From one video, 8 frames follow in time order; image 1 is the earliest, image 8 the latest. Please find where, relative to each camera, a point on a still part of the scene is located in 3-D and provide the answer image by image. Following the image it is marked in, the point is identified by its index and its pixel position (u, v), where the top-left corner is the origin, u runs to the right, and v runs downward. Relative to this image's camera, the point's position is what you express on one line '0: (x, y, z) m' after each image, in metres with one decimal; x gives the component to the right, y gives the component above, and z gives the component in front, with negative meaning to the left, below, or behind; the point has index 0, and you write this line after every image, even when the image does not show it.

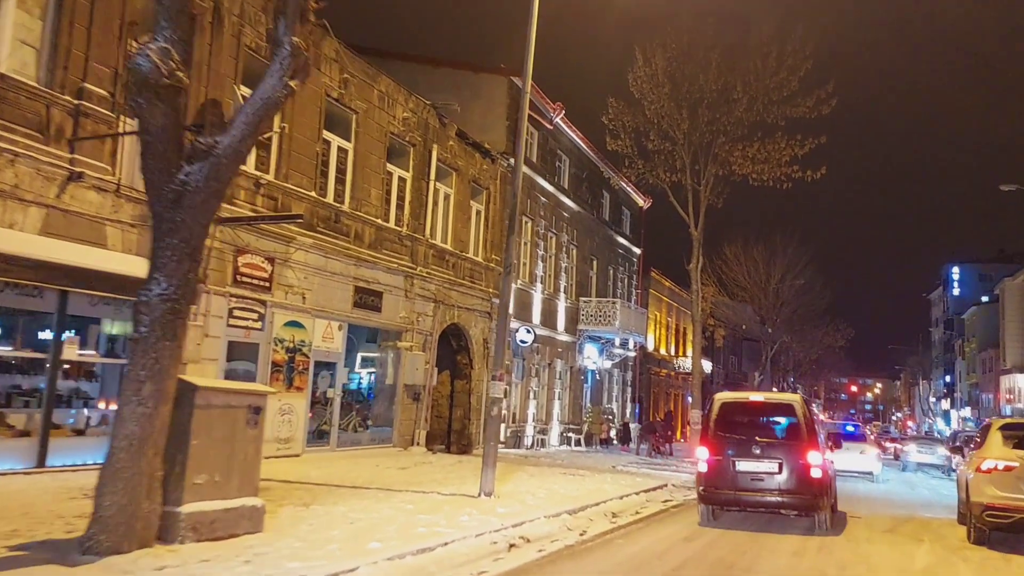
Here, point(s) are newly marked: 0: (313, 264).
0: (-4.7, +0.6, +17.4) m
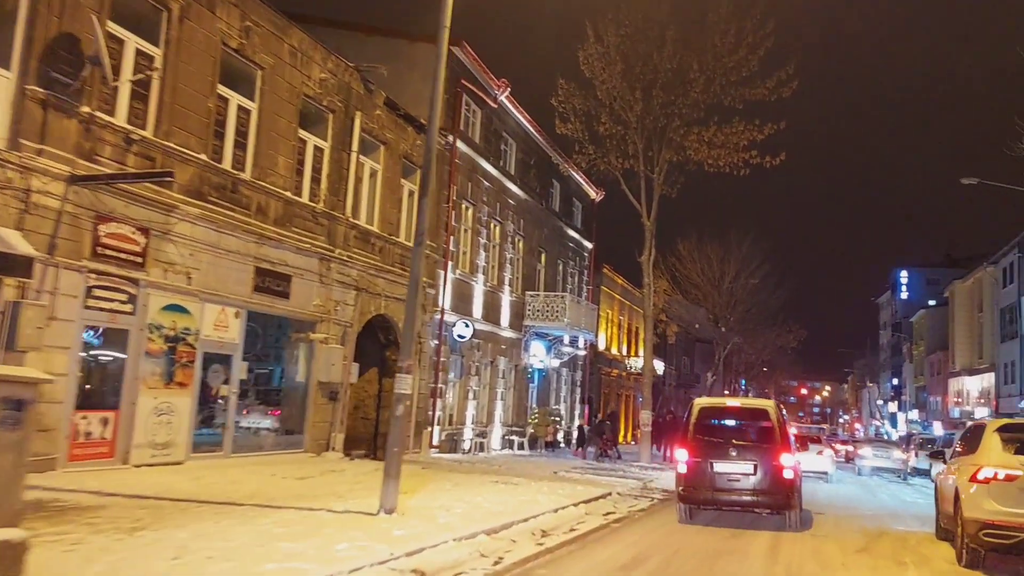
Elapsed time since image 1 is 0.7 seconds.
0: (-6.2, +1.0, +14.9) m
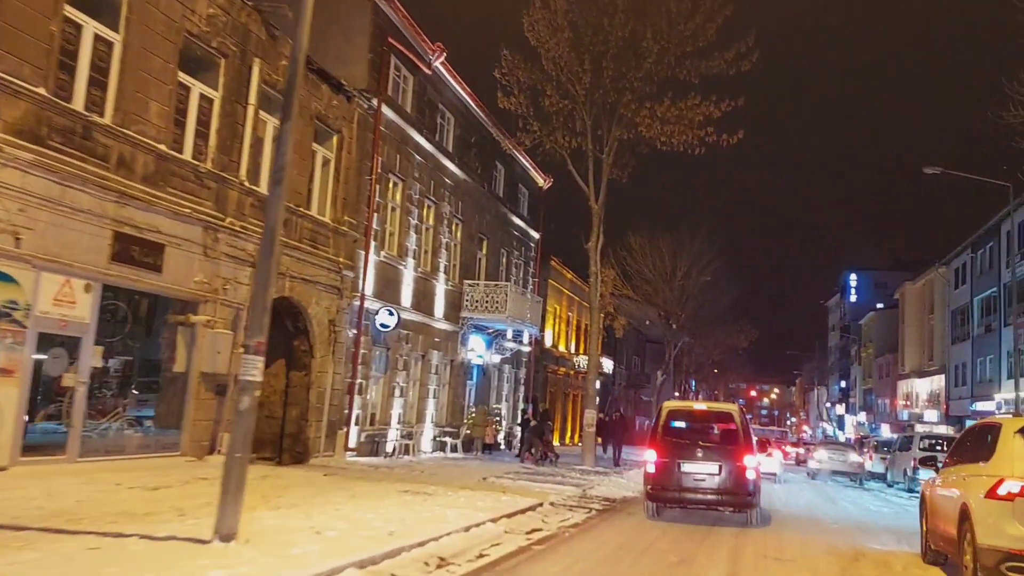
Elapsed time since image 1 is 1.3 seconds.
0: (-7.6, +1.5, +12.0) m
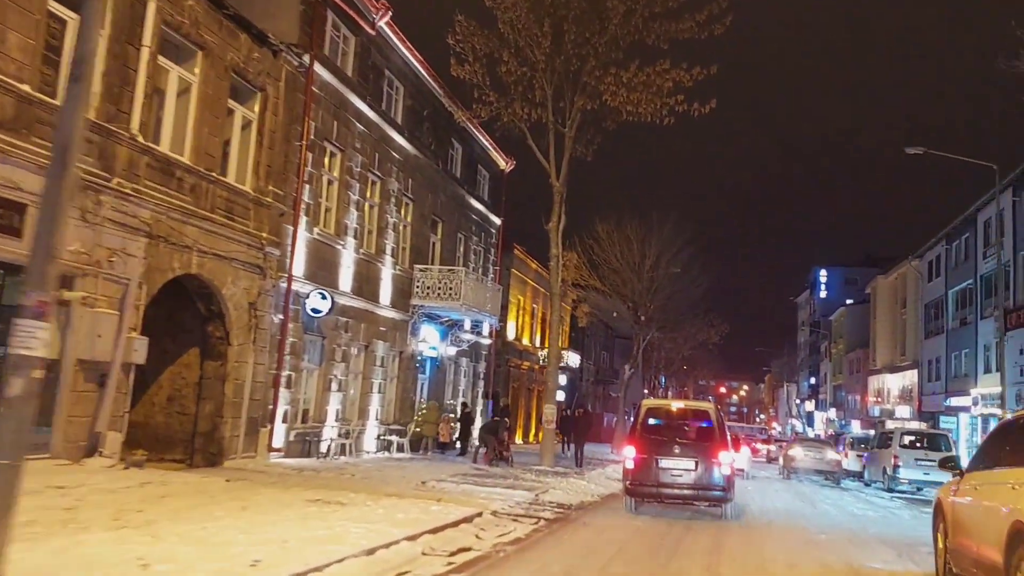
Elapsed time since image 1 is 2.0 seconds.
0: (-8.6, +2.0, +9.5) m
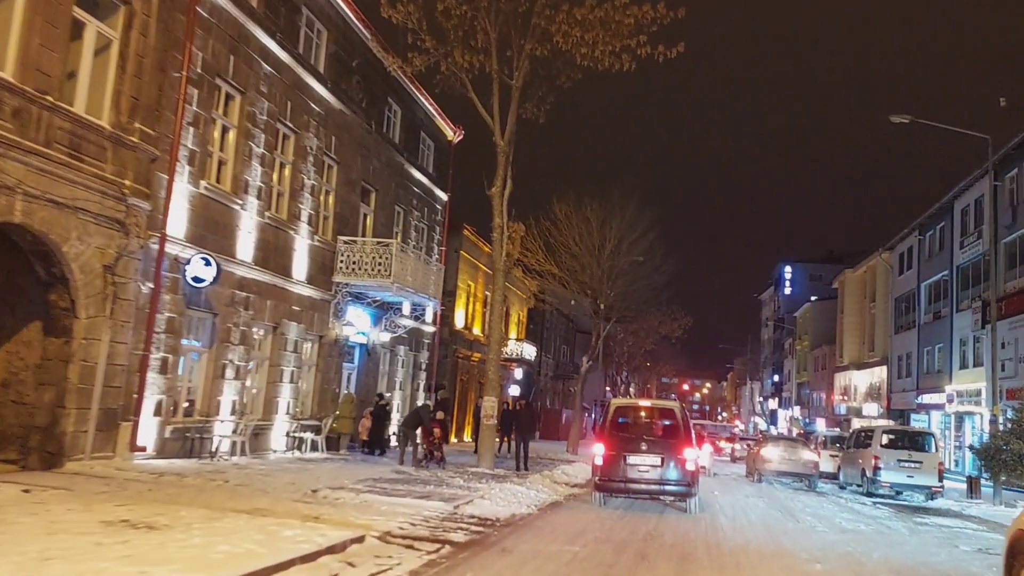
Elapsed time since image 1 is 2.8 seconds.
0: (-9.7, +2.8, +5.9) m
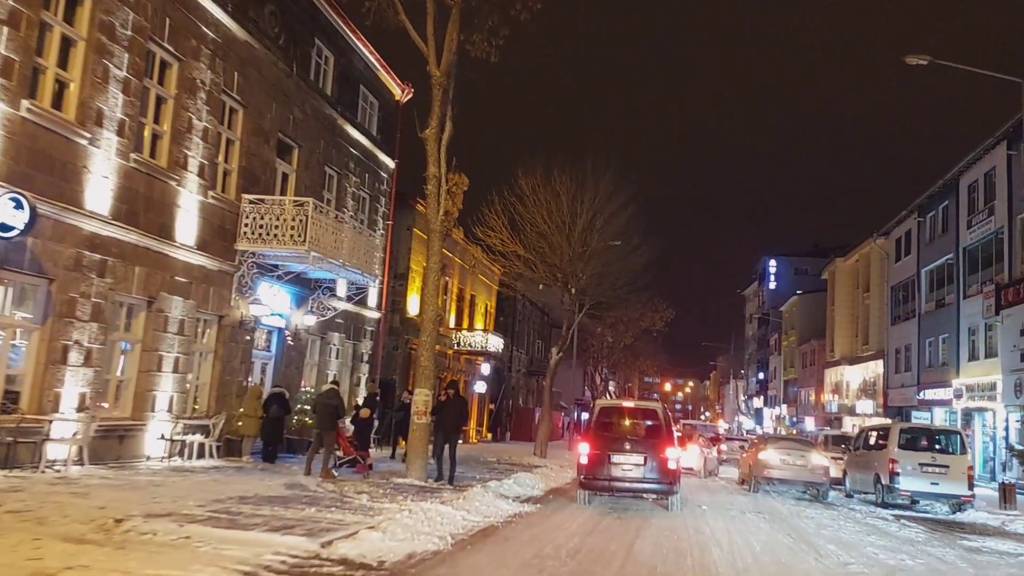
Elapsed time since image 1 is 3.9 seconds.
0: (-10.7, +3.6, +1.7) m
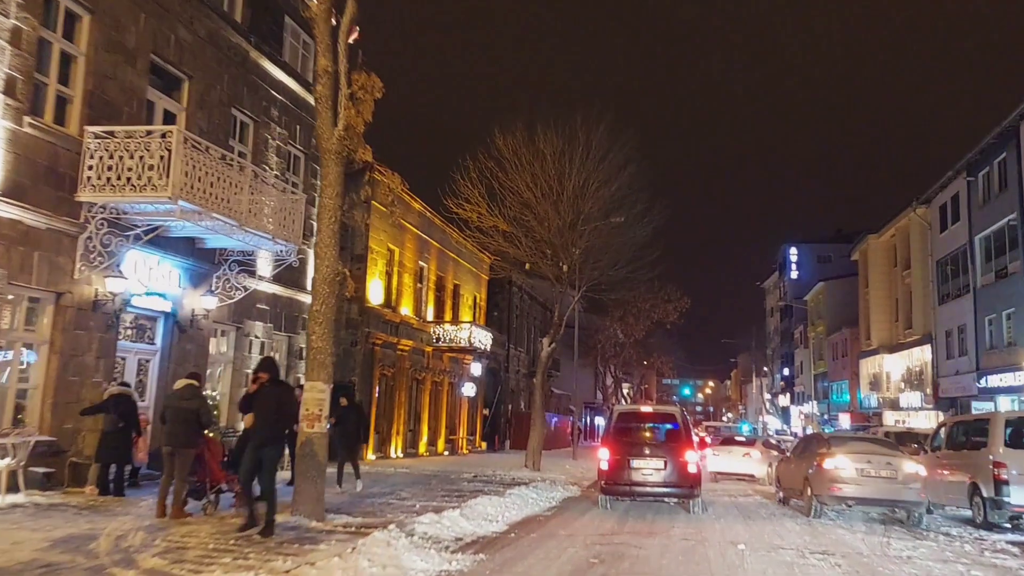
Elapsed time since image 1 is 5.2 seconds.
0: (-12.1, +4.2, -3.1) m
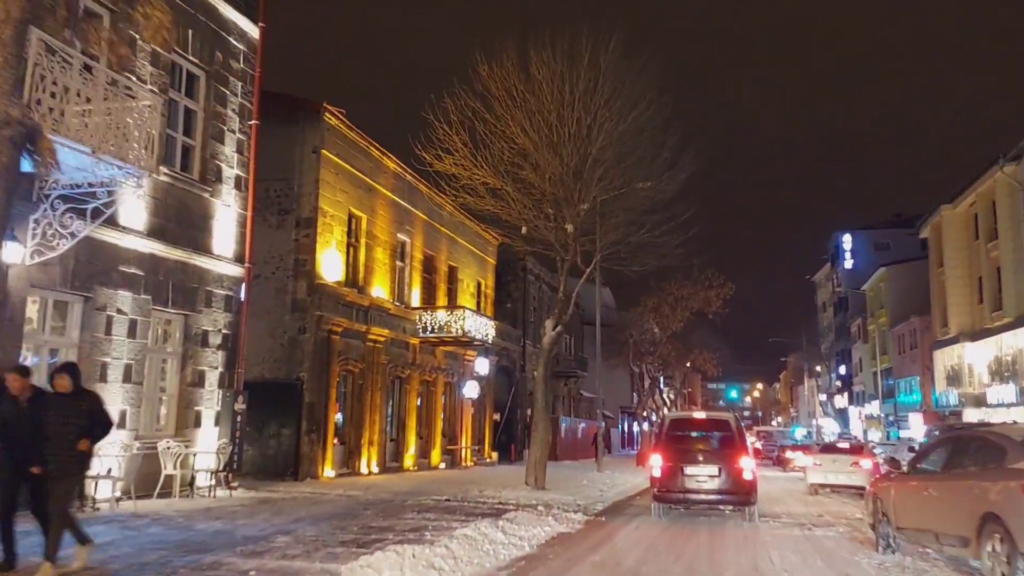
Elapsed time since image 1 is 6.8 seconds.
0: (-14.1, +5.1, -8.1) m
